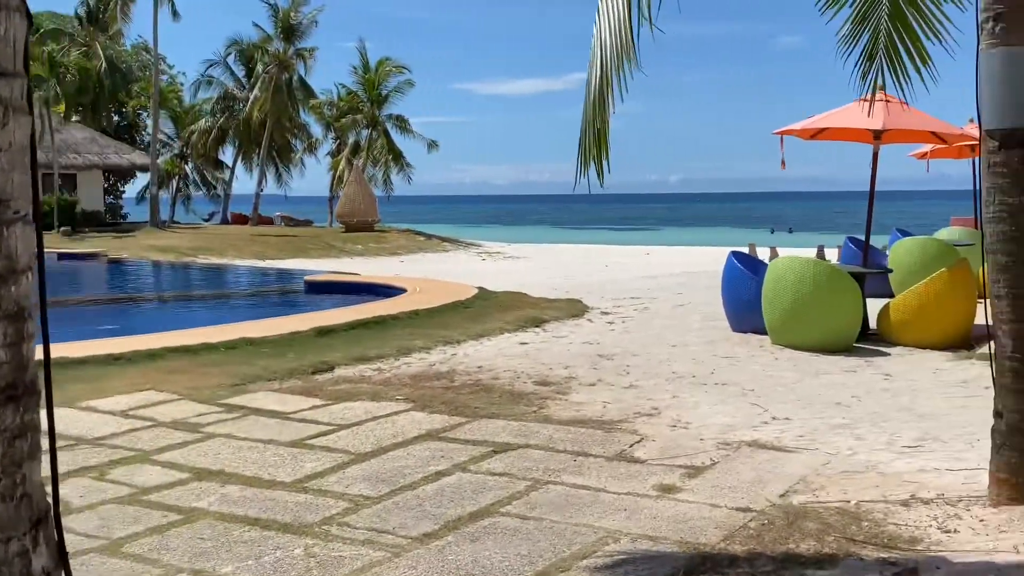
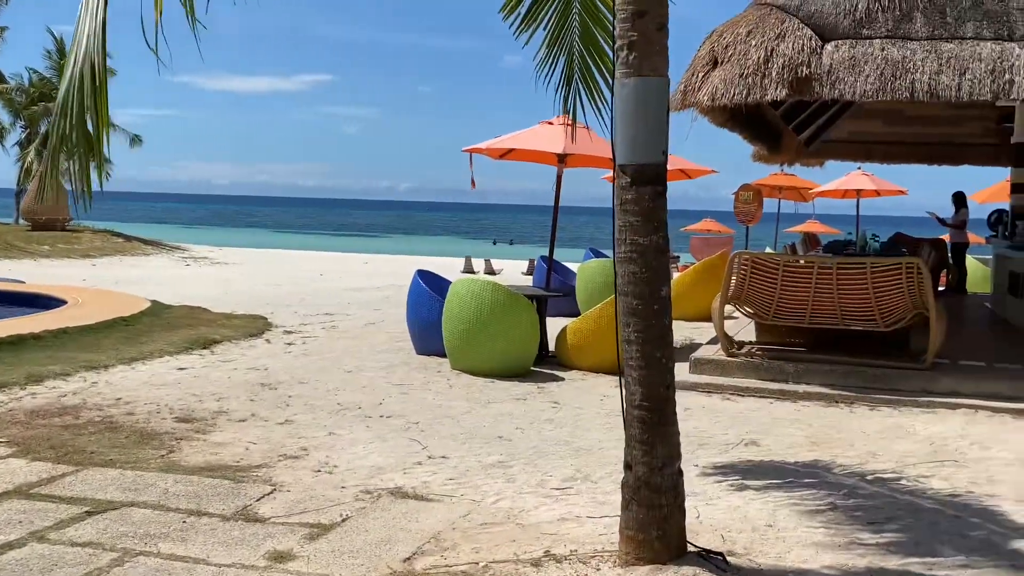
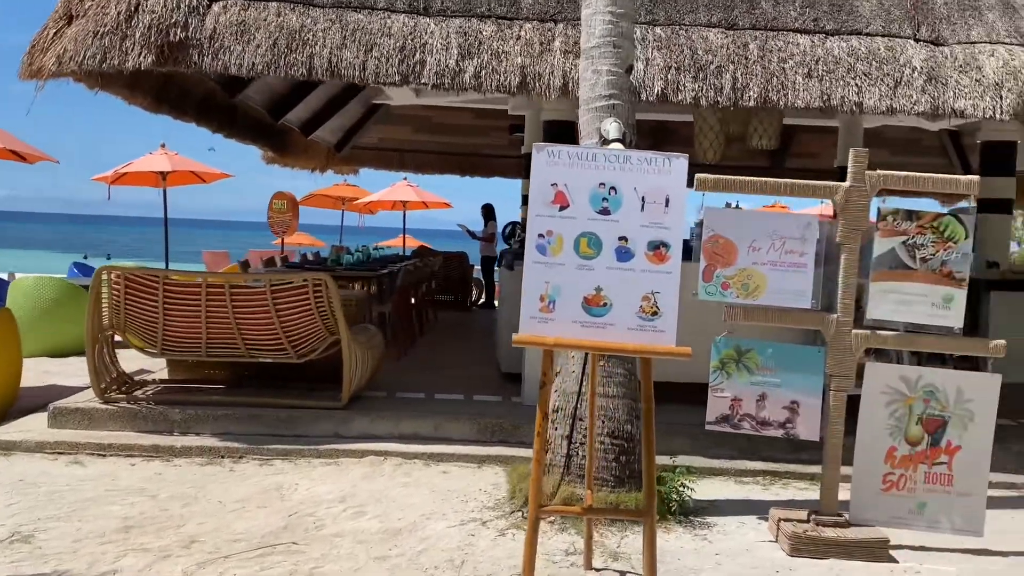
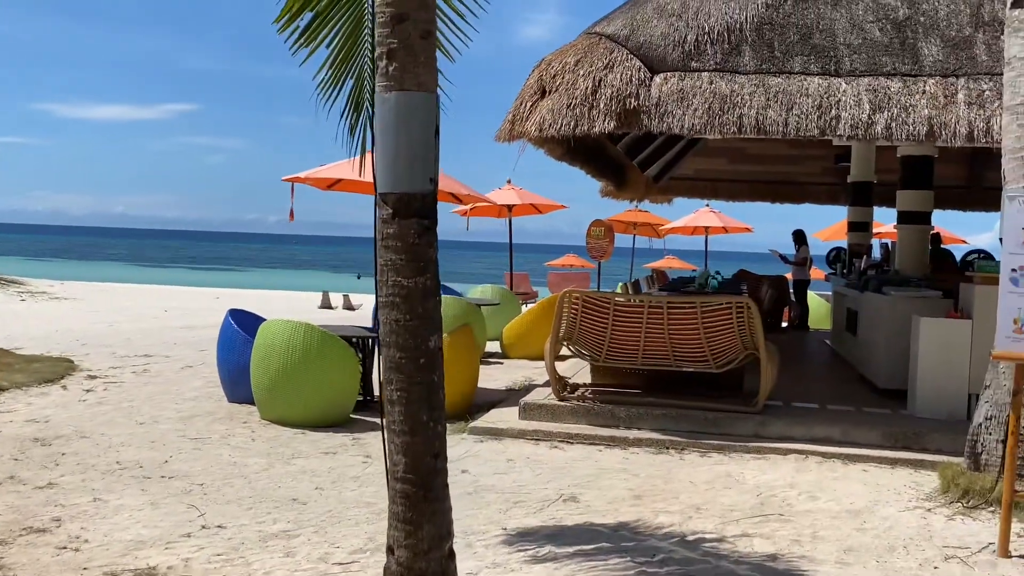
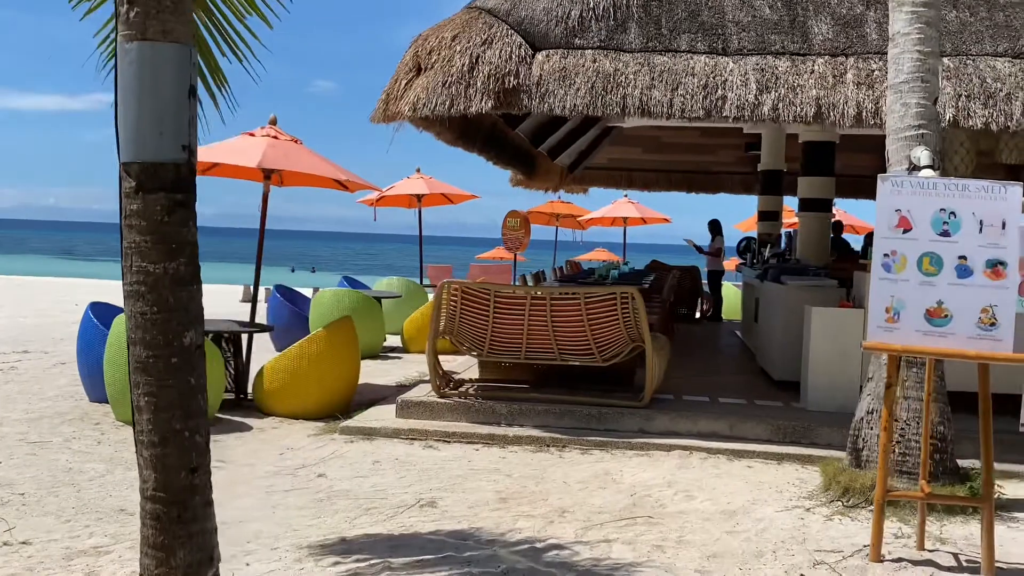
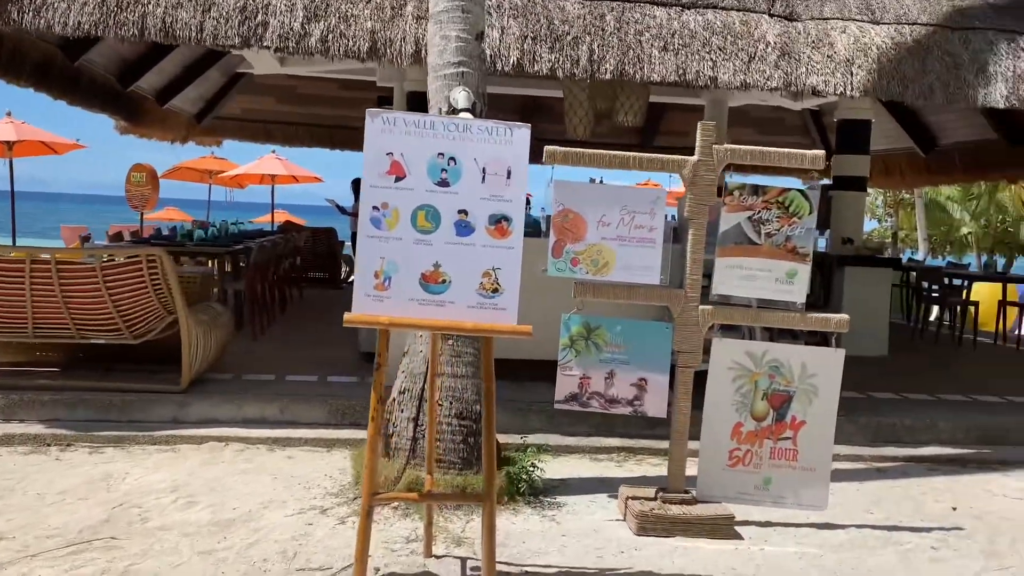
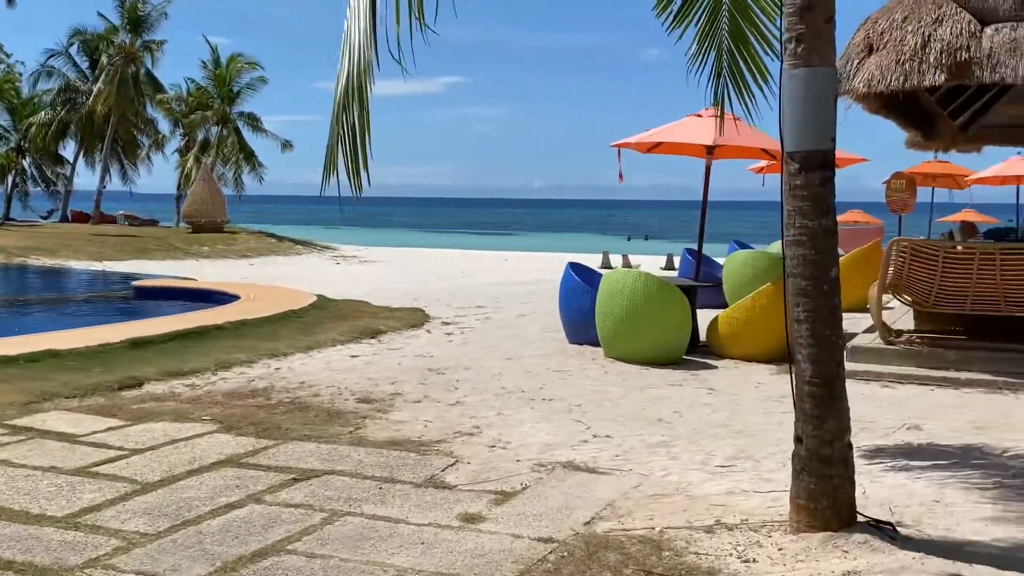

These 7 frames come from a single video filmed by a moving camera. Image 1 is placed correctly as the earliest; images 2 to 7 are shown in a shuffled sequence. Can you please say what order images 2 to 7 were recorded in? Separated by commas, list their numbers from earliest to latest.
7, 2, 4, 5, 3, 6
